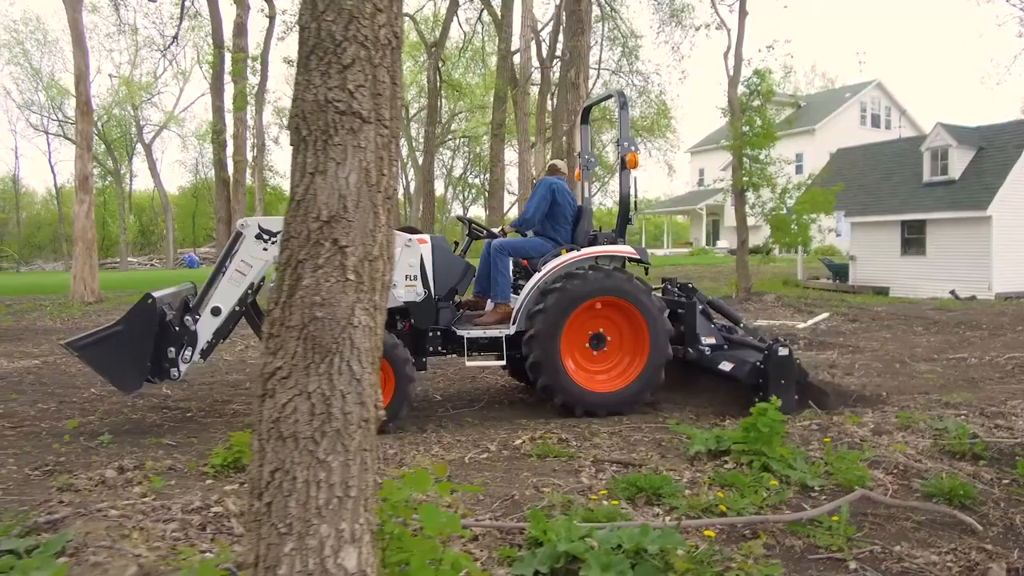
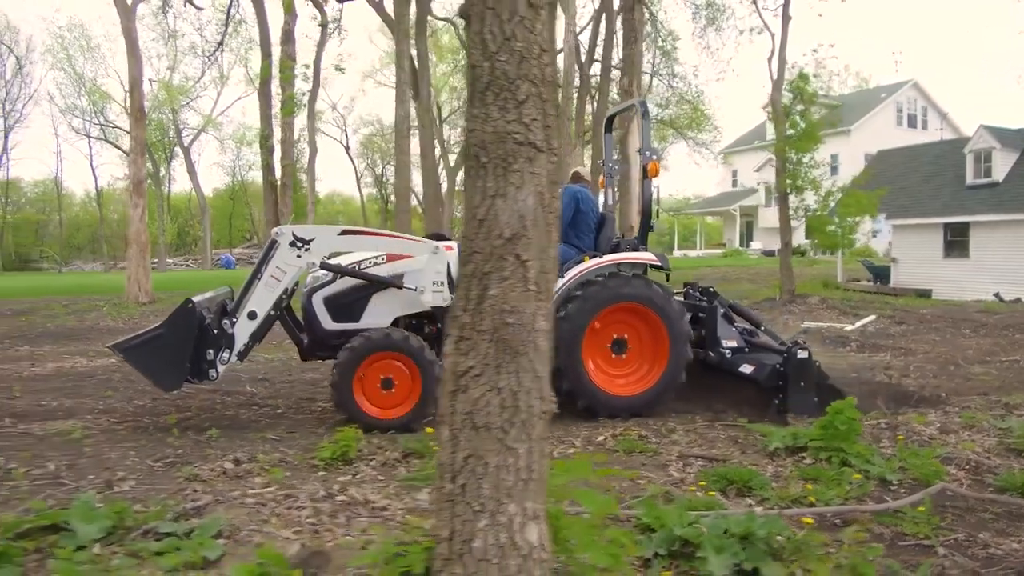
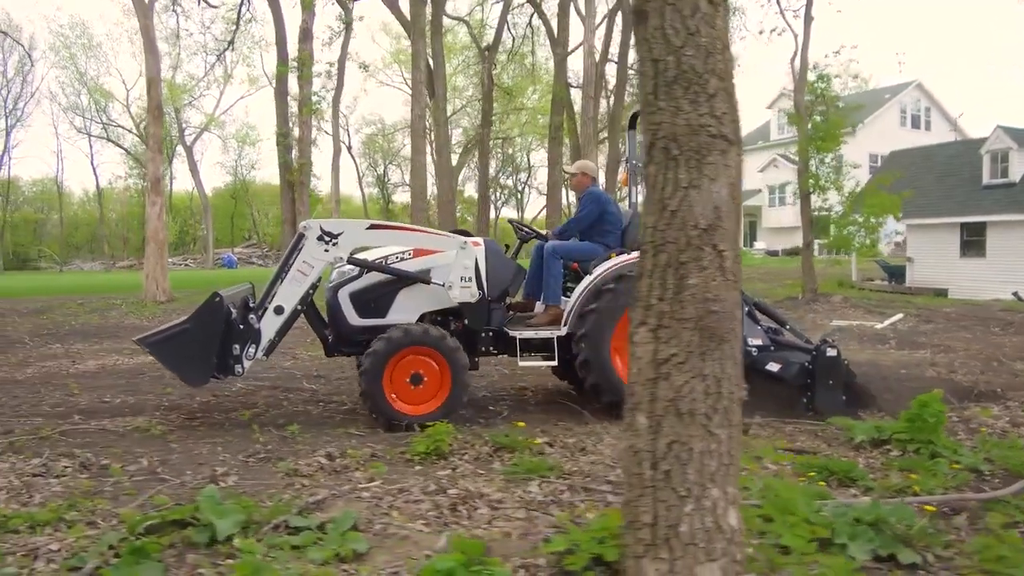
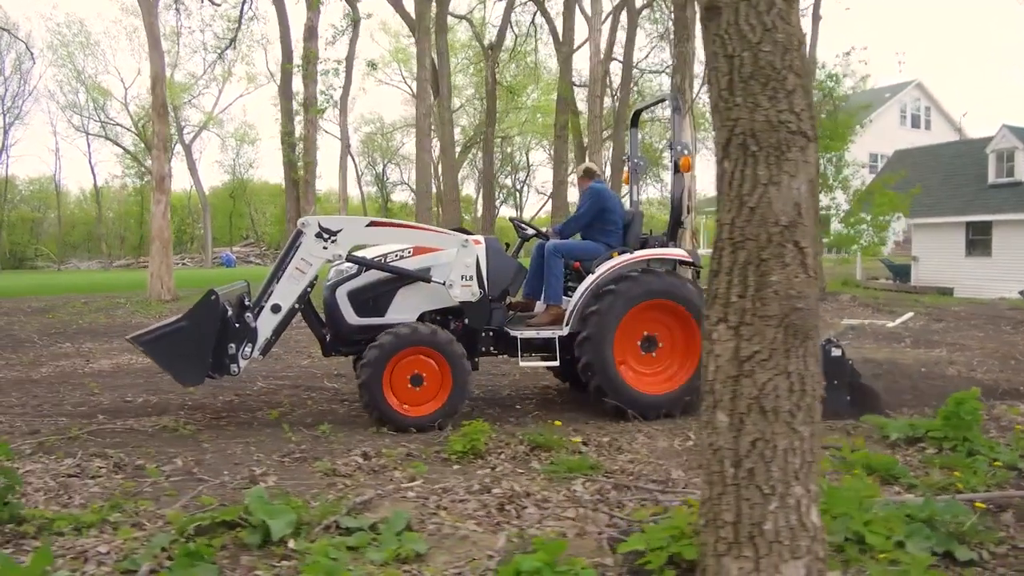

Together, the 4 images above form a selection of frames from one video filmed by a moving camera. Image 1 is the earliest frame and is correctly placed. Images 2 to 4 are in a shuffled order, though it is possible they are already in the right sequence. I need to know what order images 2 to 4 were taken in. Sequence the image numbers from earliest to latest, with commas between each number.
2, 3, 4
